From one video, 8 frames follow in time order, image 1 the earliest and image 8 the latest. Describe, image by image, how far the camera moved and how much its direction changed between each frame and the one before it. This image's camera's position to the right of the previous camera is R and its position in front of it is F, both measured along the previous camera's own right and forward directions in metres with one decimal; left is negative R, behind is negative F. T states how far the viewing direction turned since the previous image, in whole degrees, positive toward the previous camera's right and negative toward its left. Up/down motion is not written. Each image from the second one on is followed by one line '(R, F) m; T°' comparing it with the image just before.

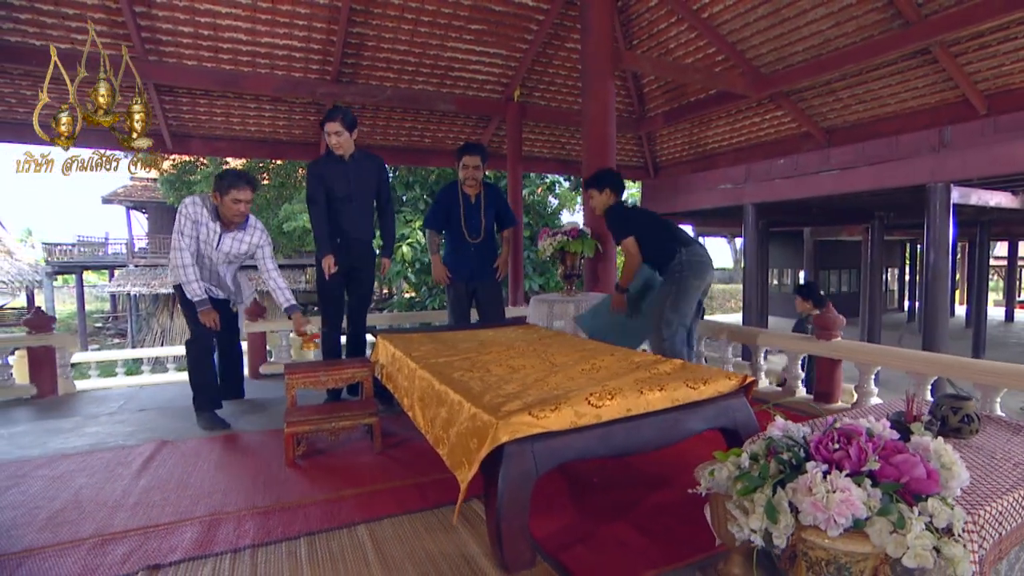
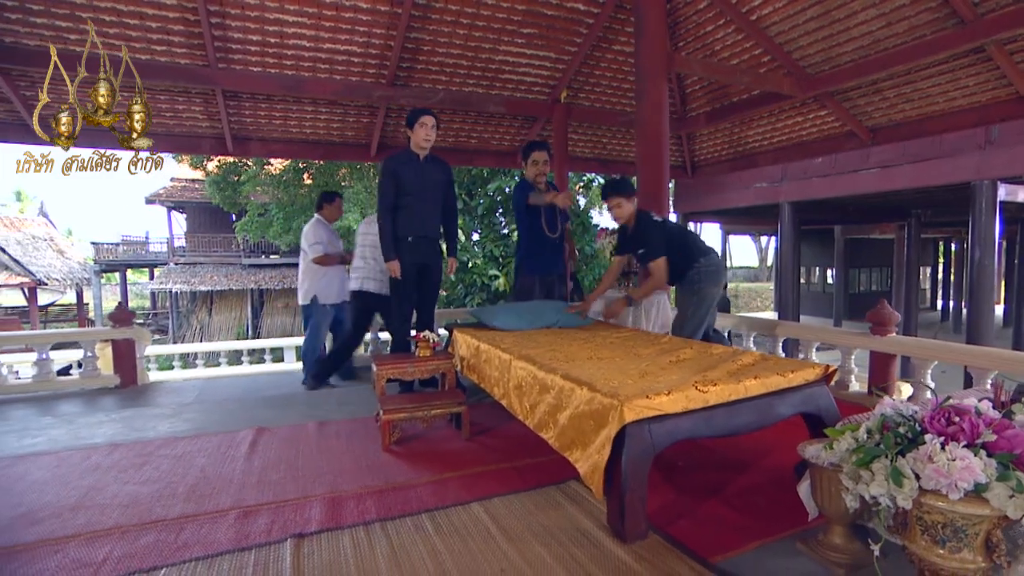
(-0.6, -0.2) m; -1°
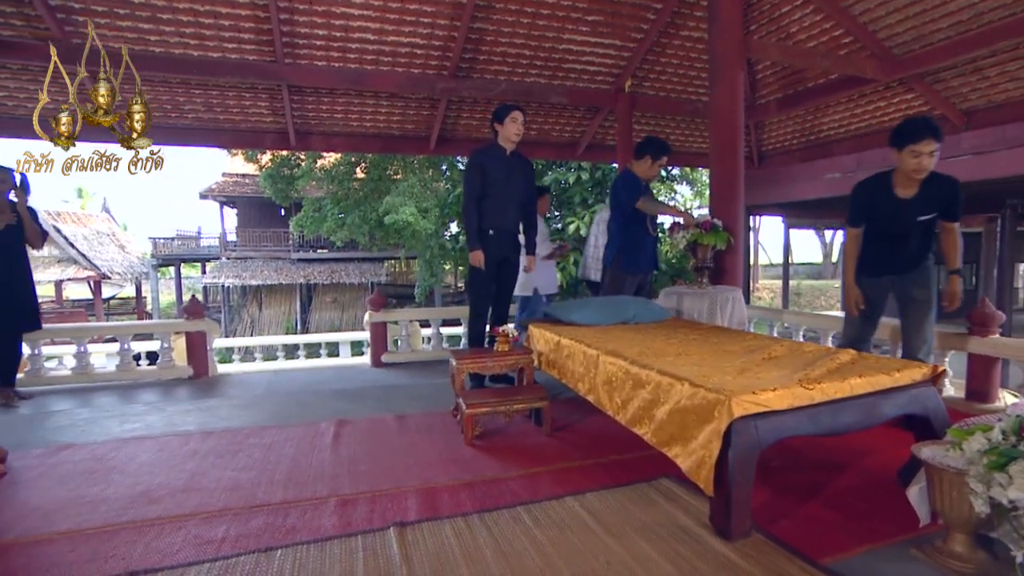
(-0.4, 0.0) m; -3°
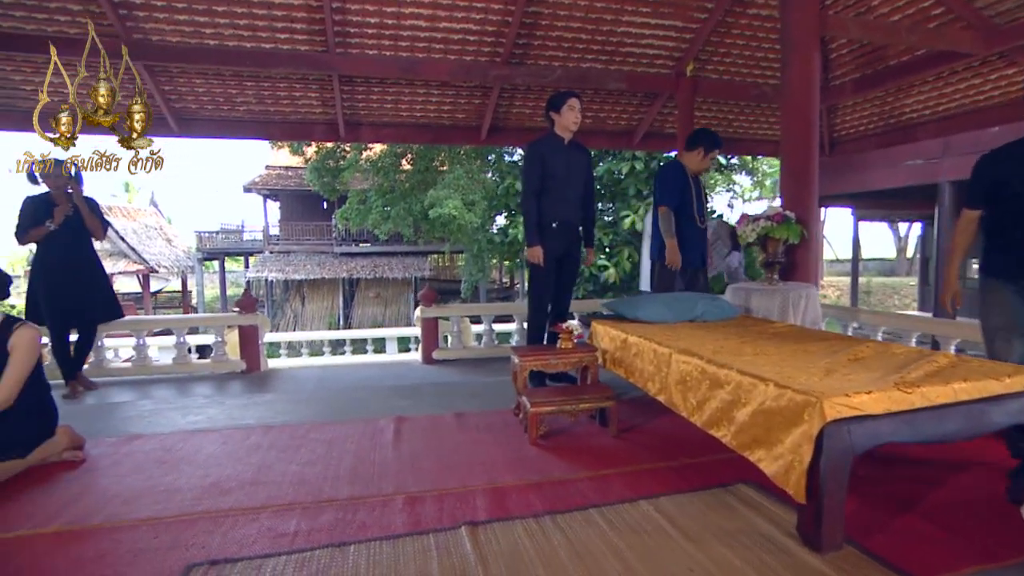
(-0.3, +0.1) m; -3°
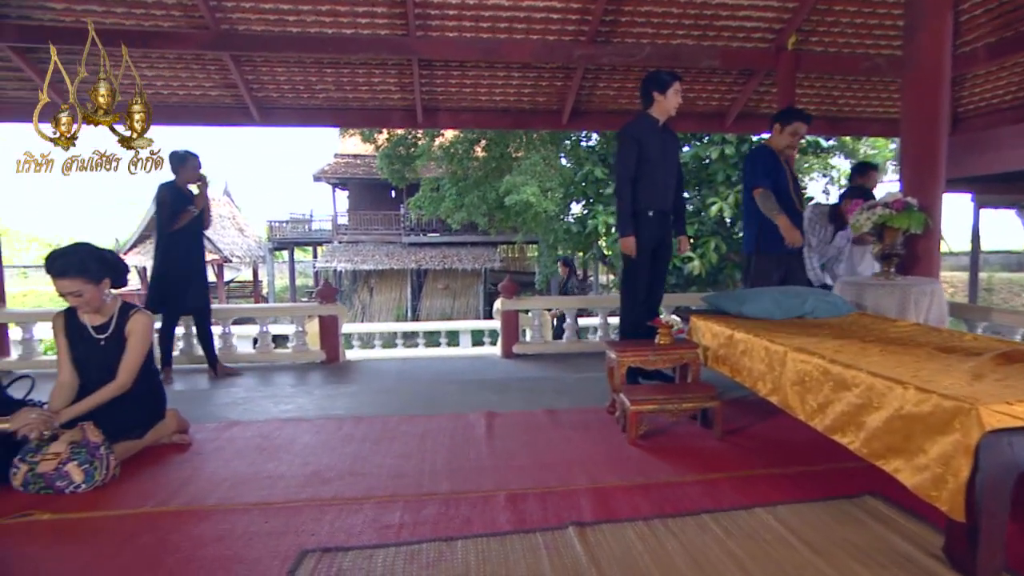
(-0.4, +0.1) m; -4°
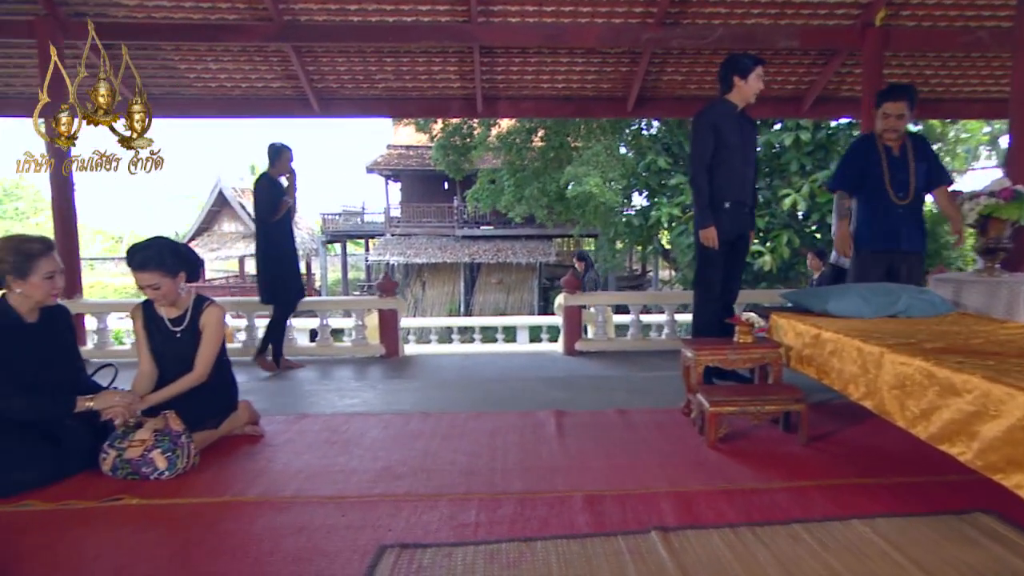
(-0.3, +0.1) m; -3°
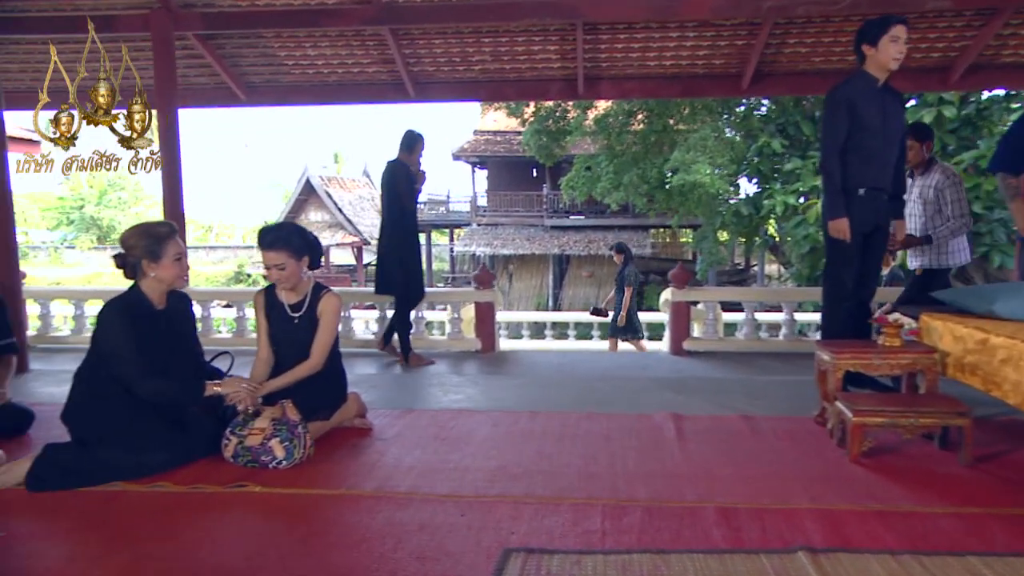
(-0.5, +0.1) m; -4°
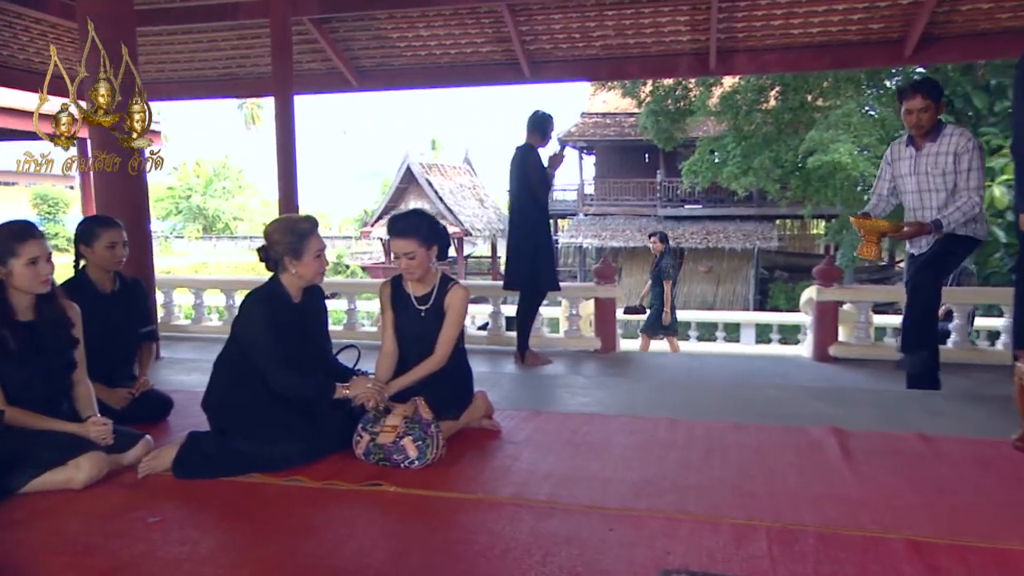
(-0.6, +0.2) m; -5°
